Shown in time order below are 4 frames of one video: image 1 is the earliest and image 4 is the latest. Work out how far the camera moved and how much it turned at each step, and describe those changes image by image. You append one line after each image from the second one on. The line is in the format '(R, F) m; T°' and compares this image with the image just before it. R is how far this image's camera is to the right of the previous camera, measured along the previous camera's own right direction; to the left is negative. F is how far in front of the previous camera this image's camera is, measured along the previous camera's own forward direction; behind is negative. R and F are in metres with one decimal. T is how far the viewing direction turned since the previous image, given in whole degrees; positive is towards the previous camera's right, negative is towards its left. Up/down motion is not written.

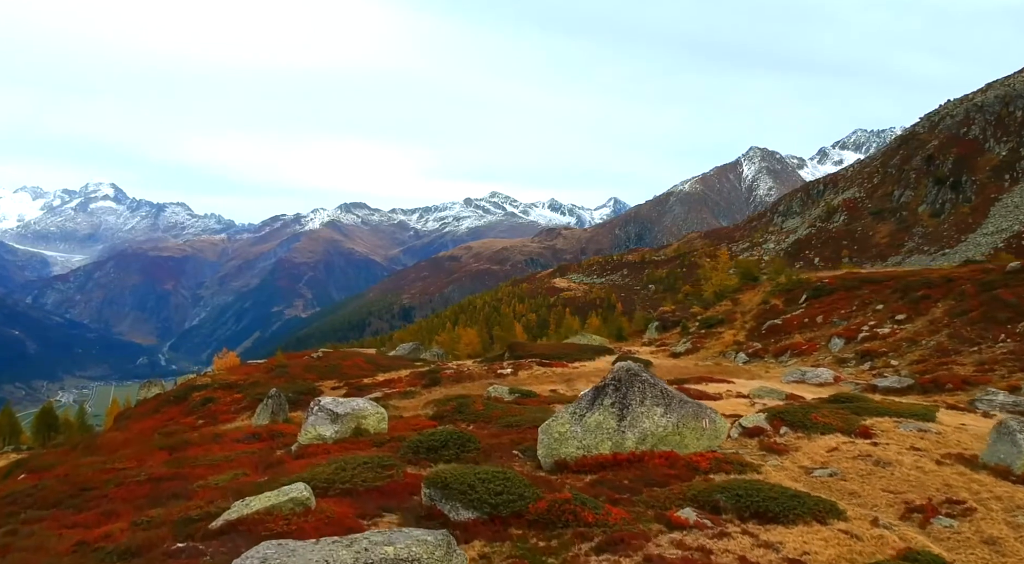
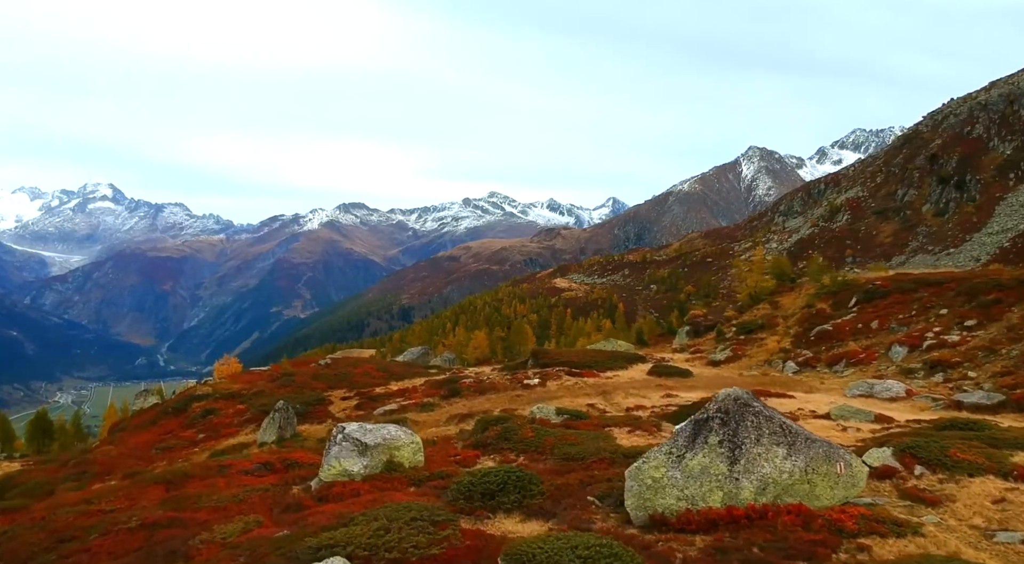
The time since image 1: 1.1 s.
(-2.3, +5.2) m; 0°
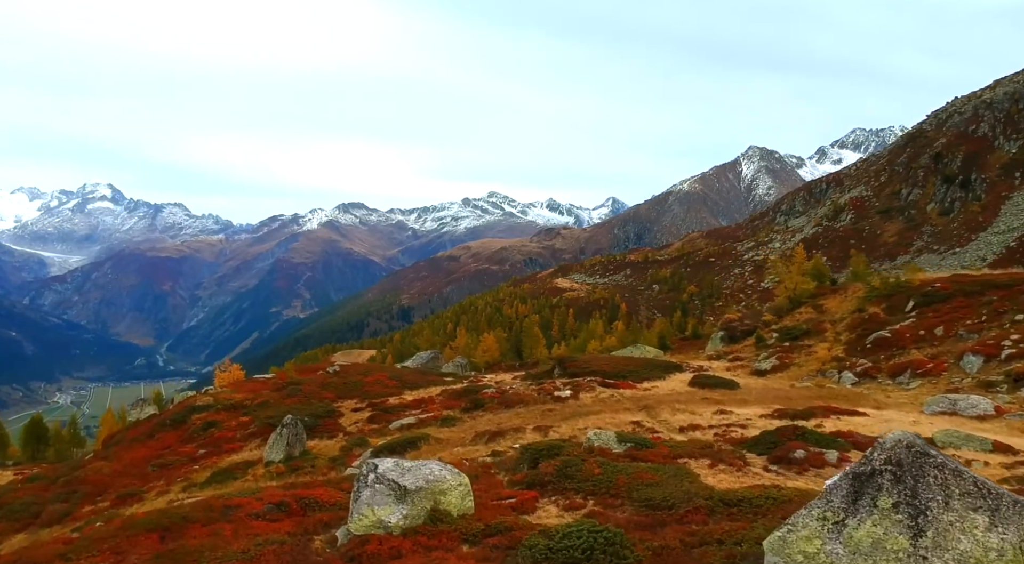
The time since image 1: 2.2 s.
(-2.2, +5.1) m; 0°
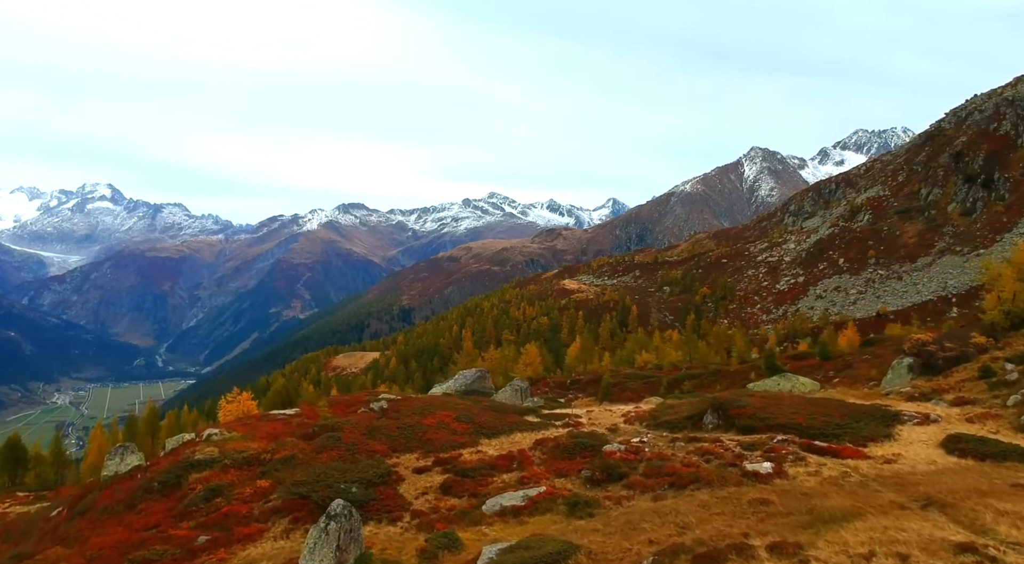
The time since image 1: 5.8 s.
(-8.0, +19.4) m; 0°
